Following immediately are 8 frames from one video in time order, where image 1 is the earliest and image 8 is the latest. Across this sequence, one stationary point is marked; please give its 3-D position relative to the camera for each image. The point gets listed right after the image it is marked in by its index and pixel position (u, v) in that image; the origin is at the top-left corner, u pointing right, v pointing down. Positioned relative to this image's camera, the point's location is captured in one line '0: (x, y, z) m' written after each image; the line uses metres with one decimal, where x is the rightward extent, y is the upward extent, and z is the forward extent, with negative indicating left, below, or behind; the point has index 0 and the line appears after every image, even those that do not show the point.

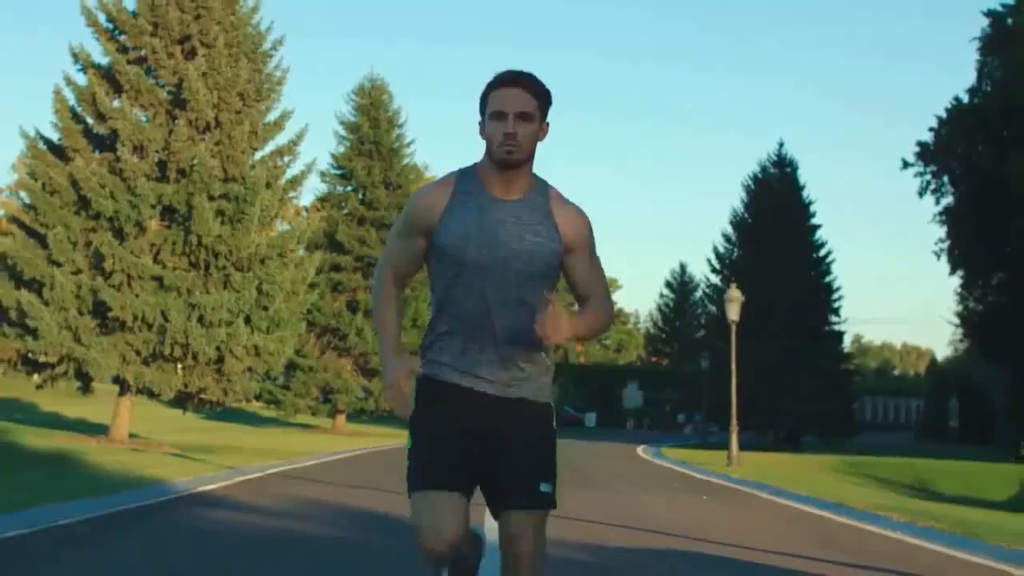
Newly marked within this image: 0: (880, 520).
0: (+4.3, -2.7, +16.2) m
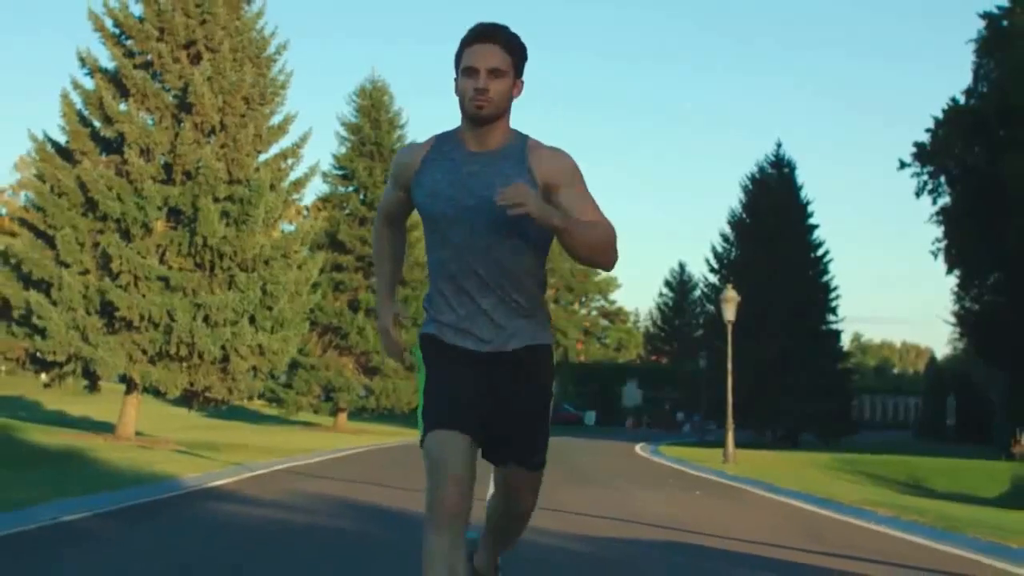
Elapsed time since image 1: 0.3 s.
0: (+4.3, -2.7, +16.7) m
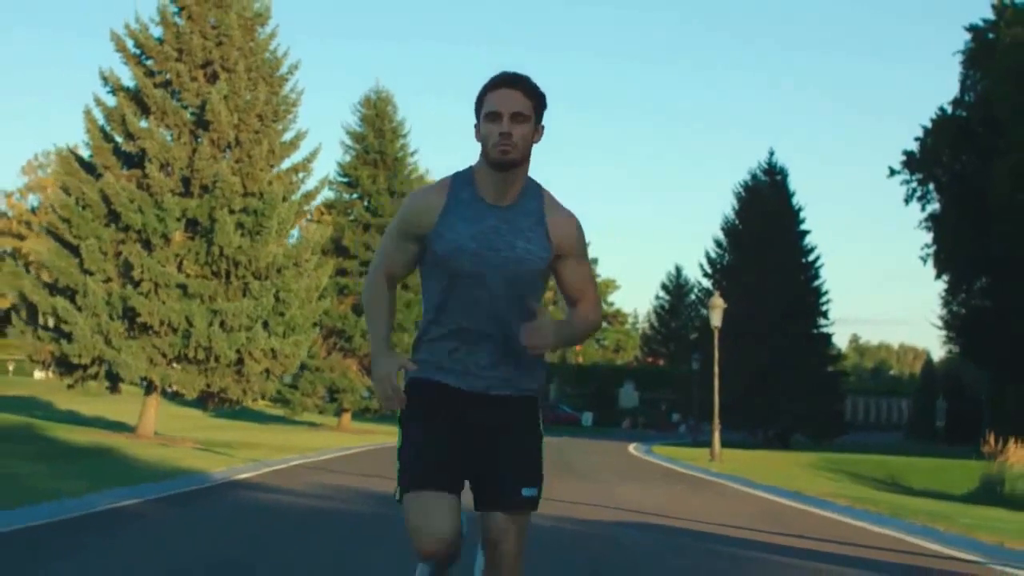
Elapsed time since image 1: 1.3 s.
0: (+4.3, -2.9, +18.6) m
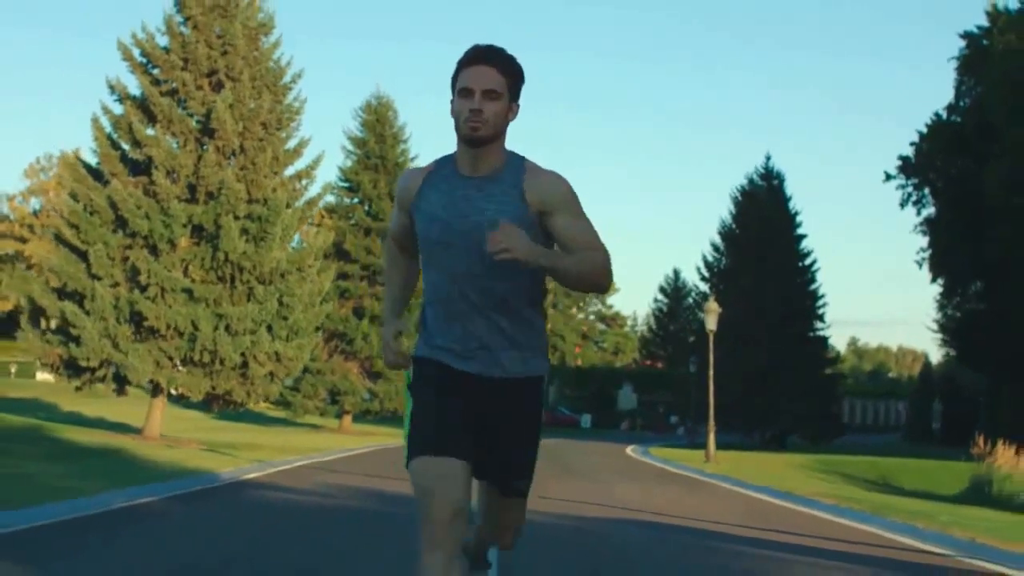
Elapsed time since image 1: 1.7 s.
0: (+4.3, -3.0, +19.3) m
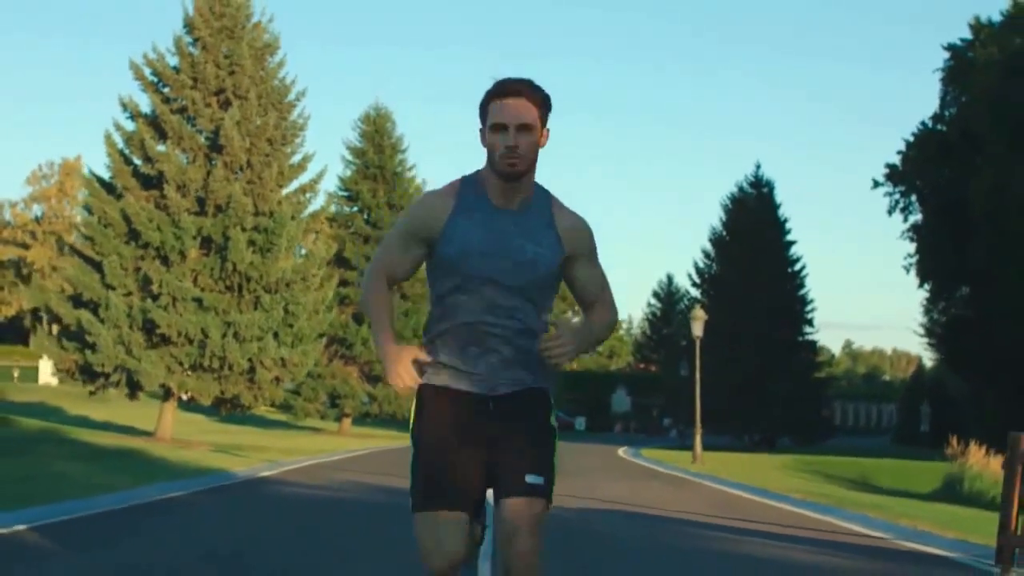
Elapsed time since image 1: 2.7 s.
0: (+4.2, -3.2, +20.9) m
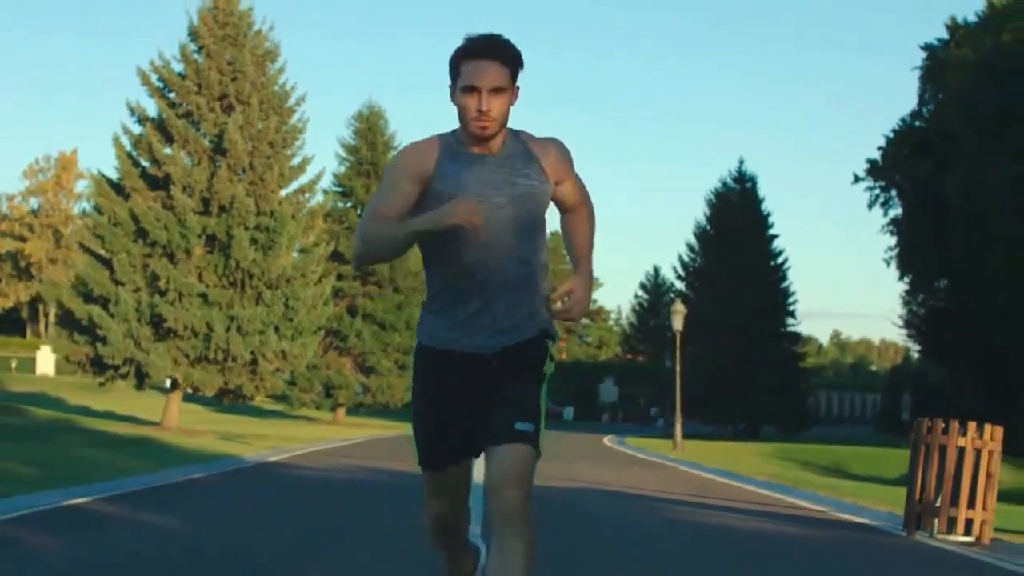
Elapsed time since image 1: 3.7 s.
0: (+4.0, -3.2, +22.8) m
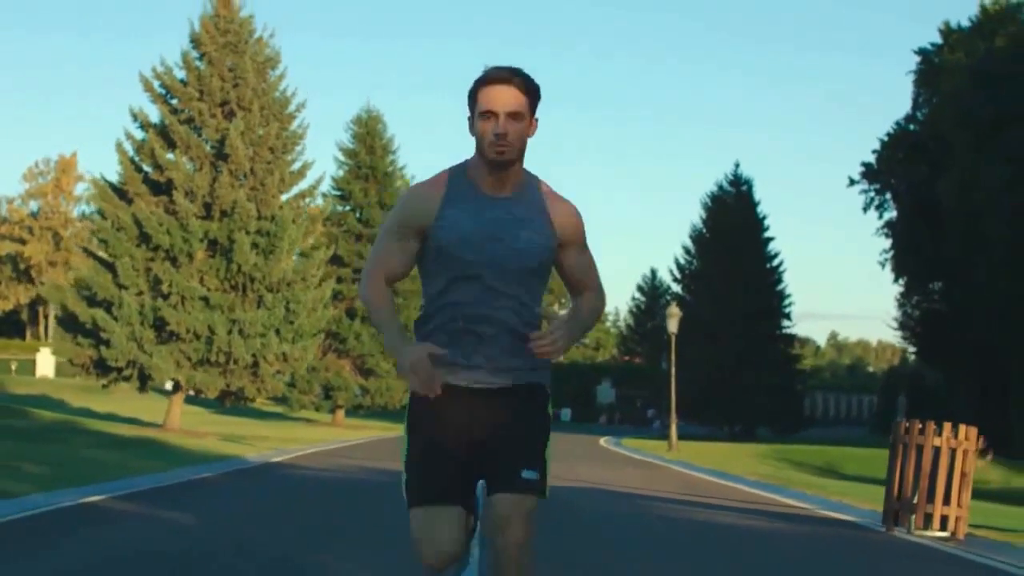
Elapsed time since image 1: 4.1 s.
0: (+4.0, -3.2, +23.3) m
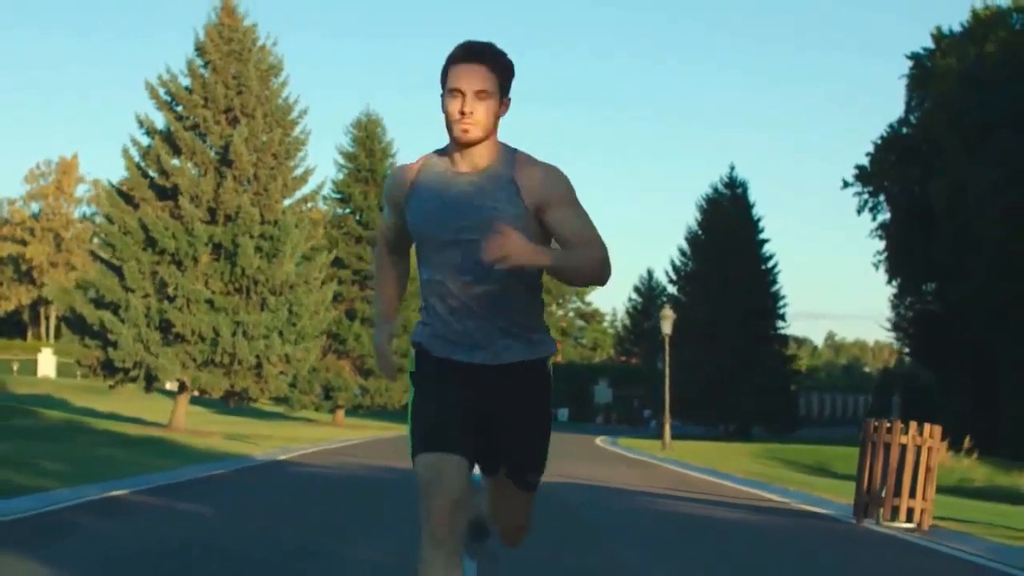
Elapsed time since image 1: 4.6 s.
0: (+3.9, -3.3, +24.3) m
